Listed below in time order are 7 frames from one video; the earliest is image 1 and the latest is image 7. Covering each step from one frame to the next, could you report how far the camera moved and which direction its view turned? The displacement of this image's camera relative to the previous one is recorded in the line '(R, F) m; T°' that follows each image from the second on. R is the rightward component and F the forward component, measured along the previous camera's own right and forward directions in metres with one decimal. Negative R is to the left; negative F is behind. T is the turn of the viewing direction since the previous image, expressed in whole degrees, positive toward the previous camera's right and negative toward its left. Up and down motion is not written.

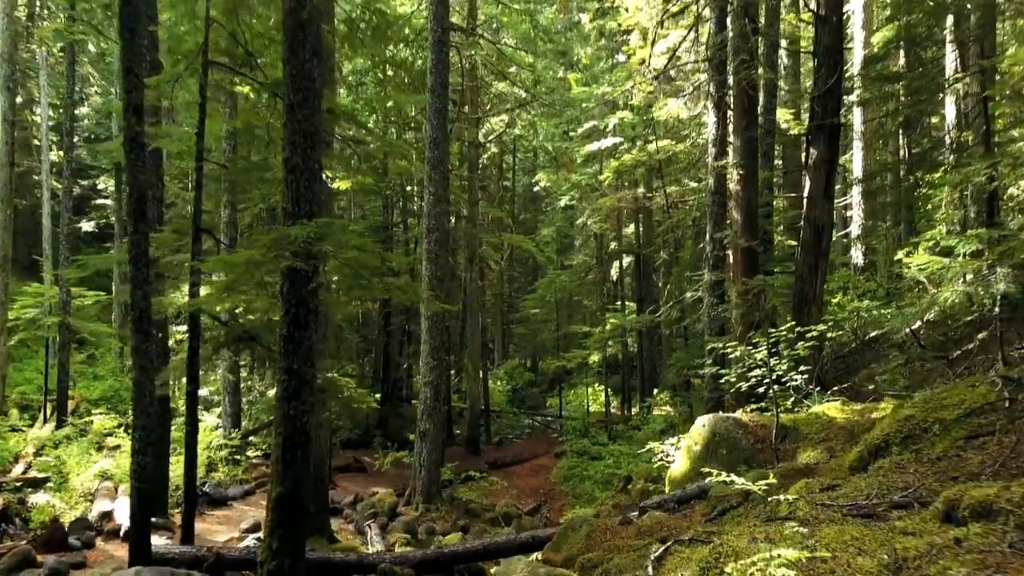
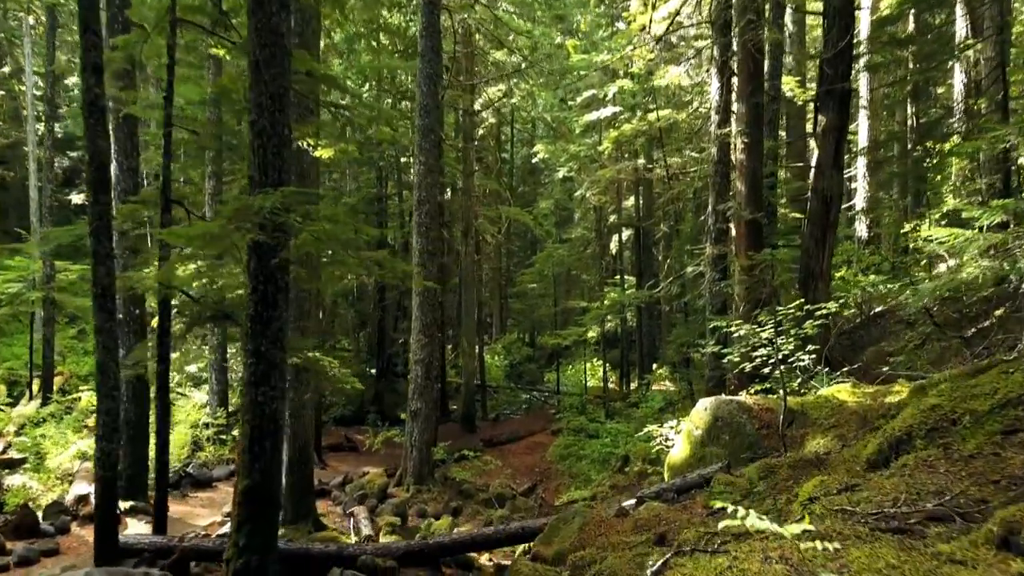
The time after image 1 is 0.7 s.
(+0.1, +0.5) m; 0°
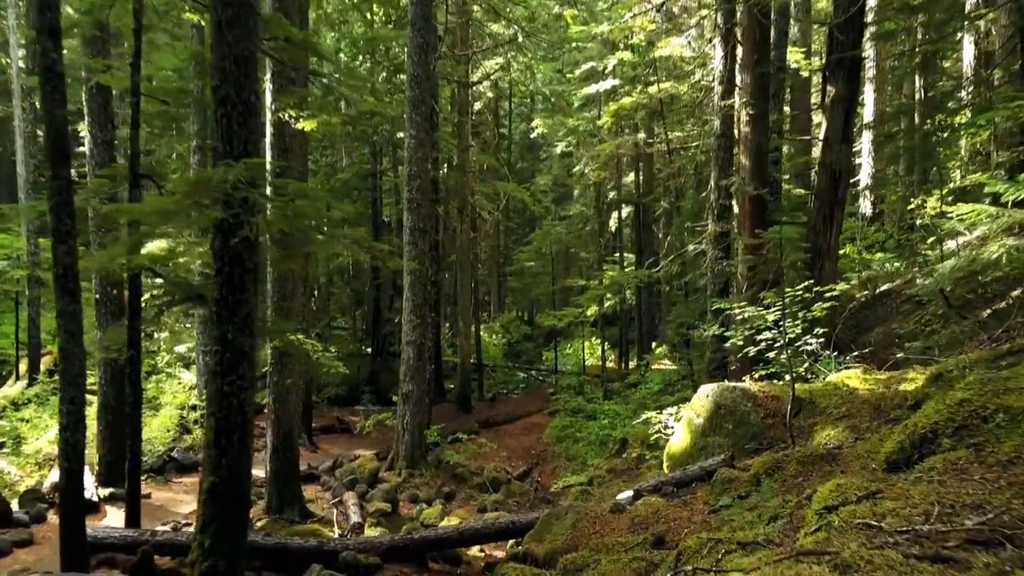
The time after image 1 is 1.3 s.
(+0.1, +0.4) m; 0°
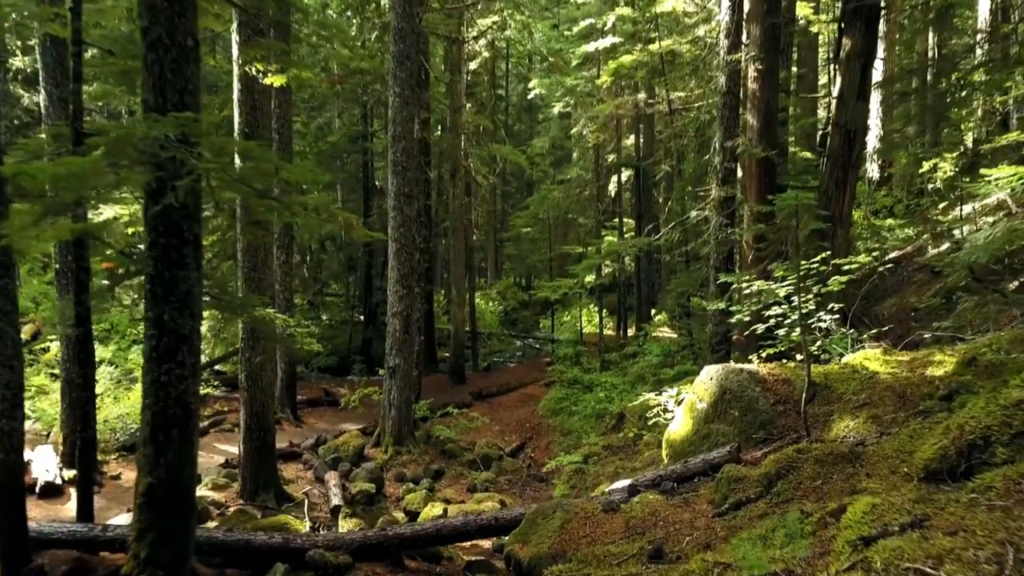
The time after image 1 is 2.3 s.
(+0.1, +0.6) m; 0°
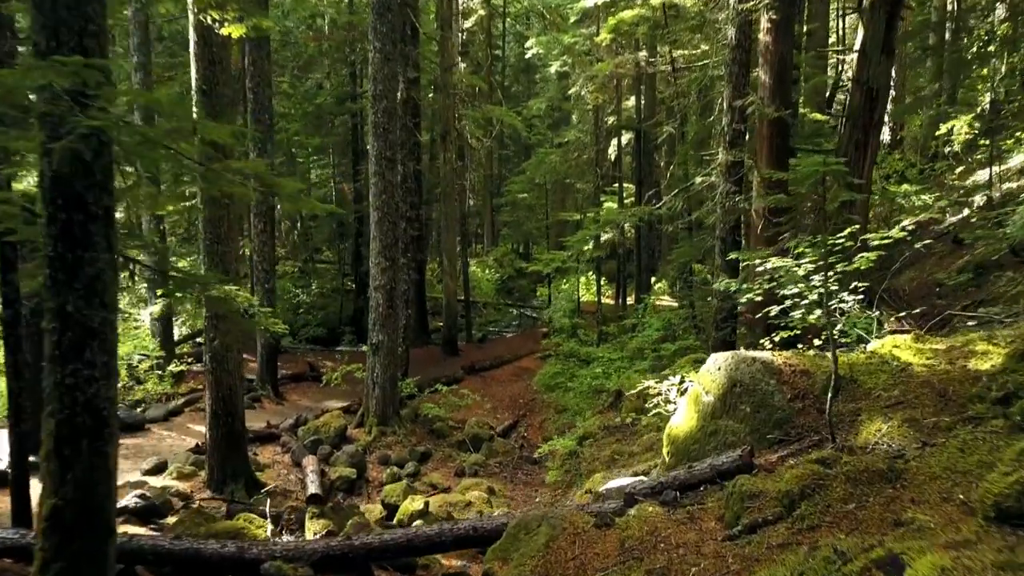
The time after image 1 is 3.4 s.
(+0.1, +0.7) m; 0°
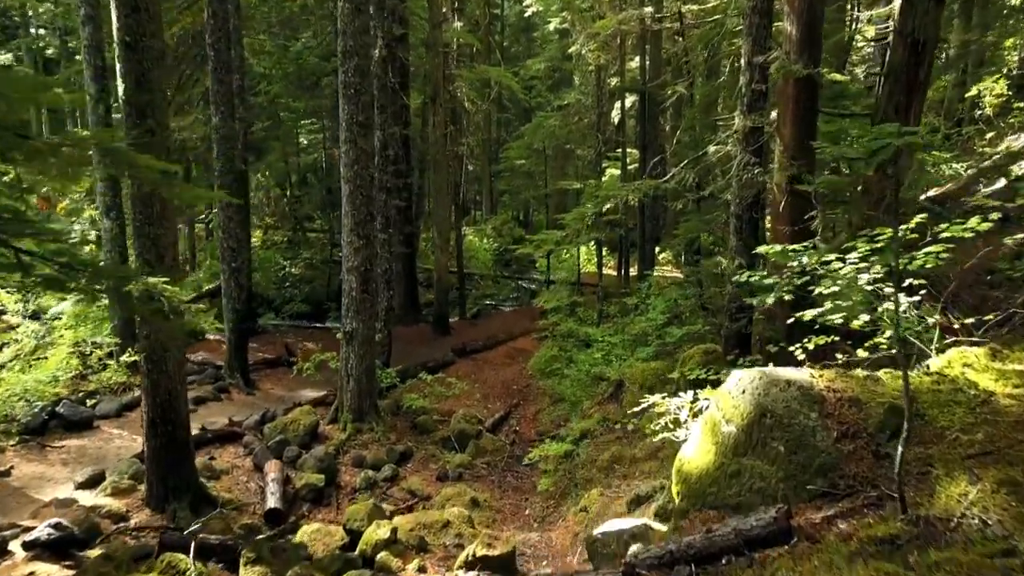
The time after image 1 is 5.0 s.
(+0.2, +1.1) m; 0°
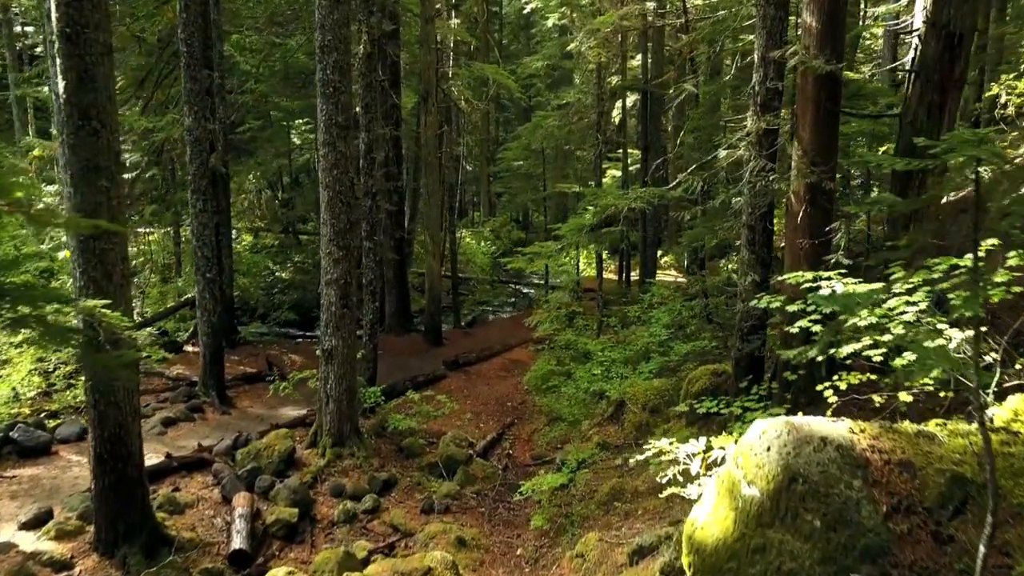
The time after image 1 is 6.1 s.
(+0.1, +0.7) m; 0°
